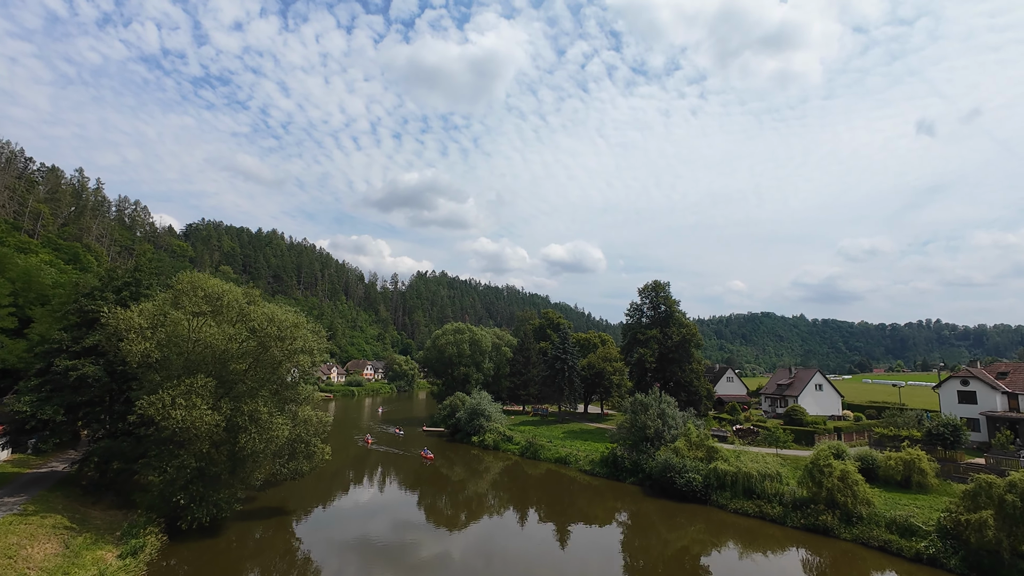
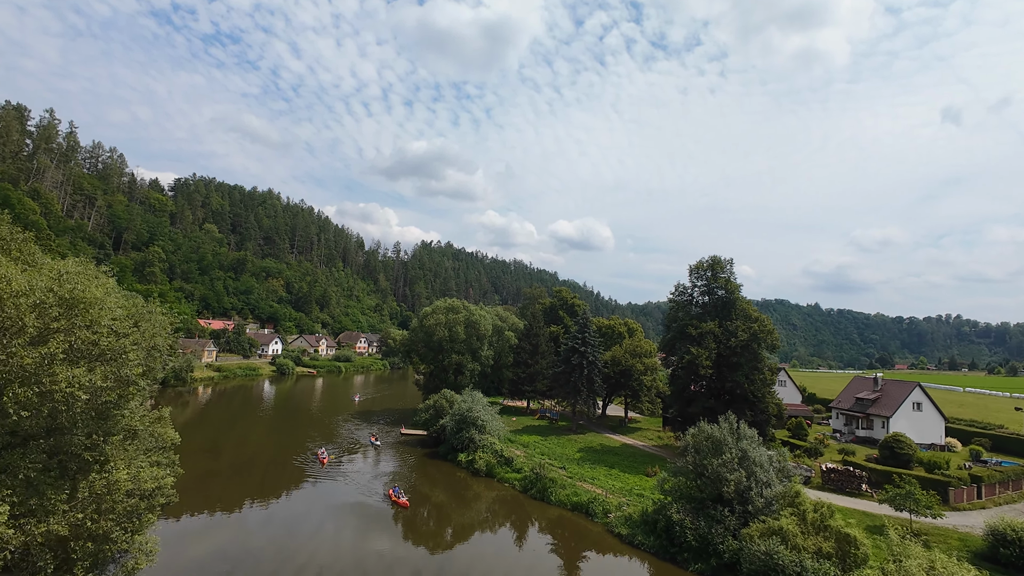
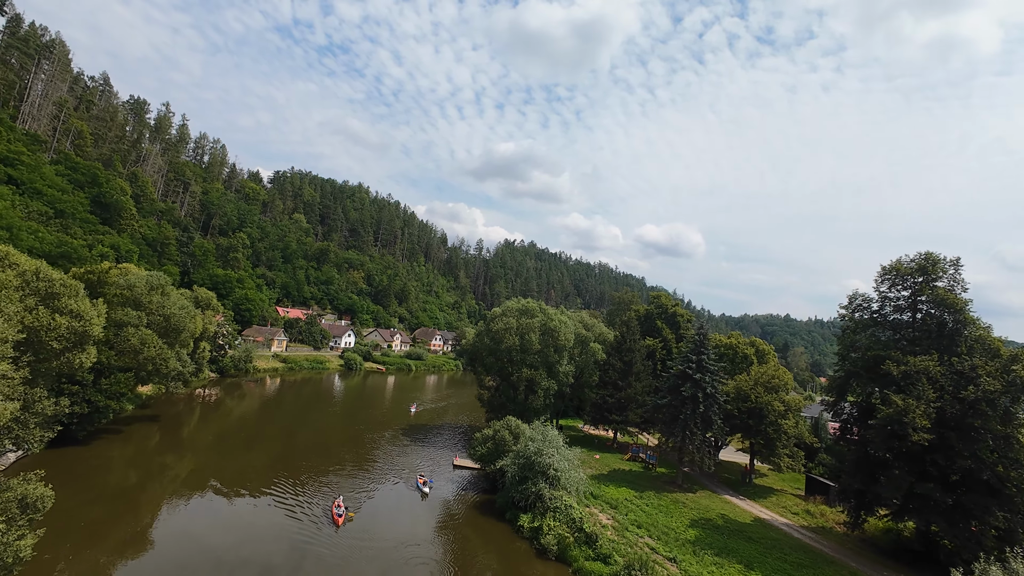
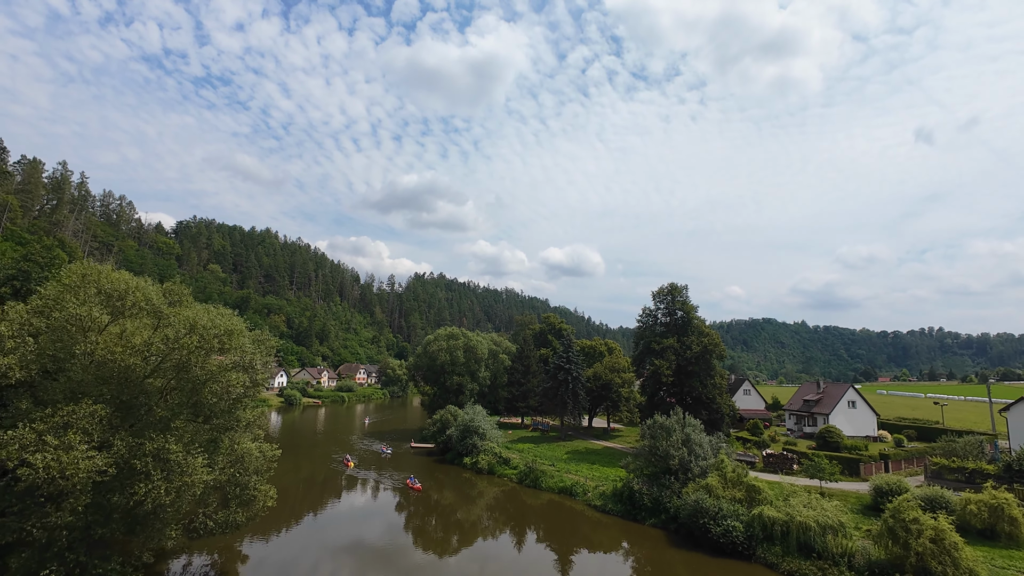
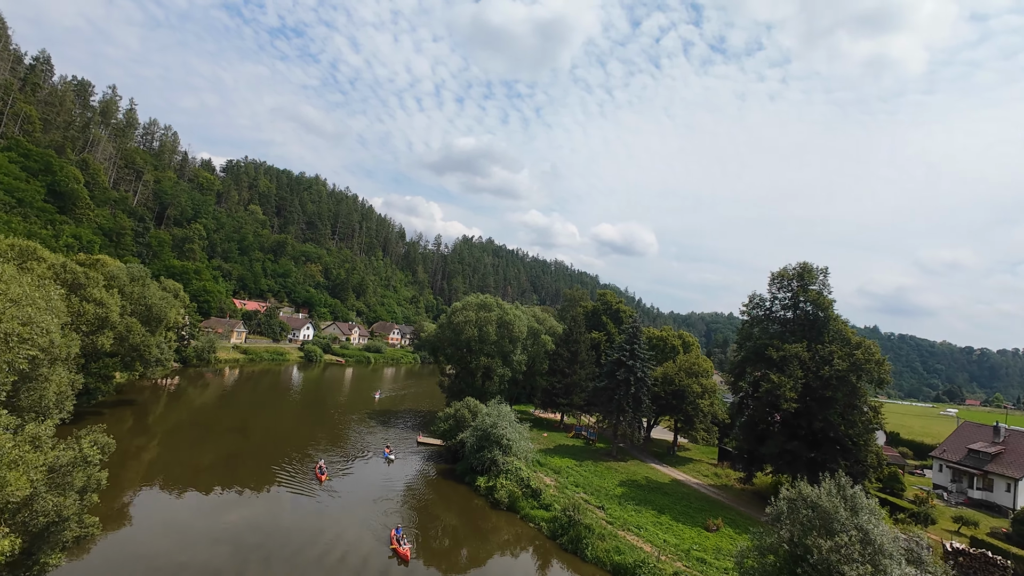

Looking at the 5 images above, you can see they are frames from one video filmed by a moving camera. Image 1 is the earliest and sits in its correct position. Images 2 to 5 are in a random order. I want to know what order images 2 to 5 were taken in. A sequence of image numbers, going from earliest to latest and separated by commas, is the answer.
4, 2, 5, 3
